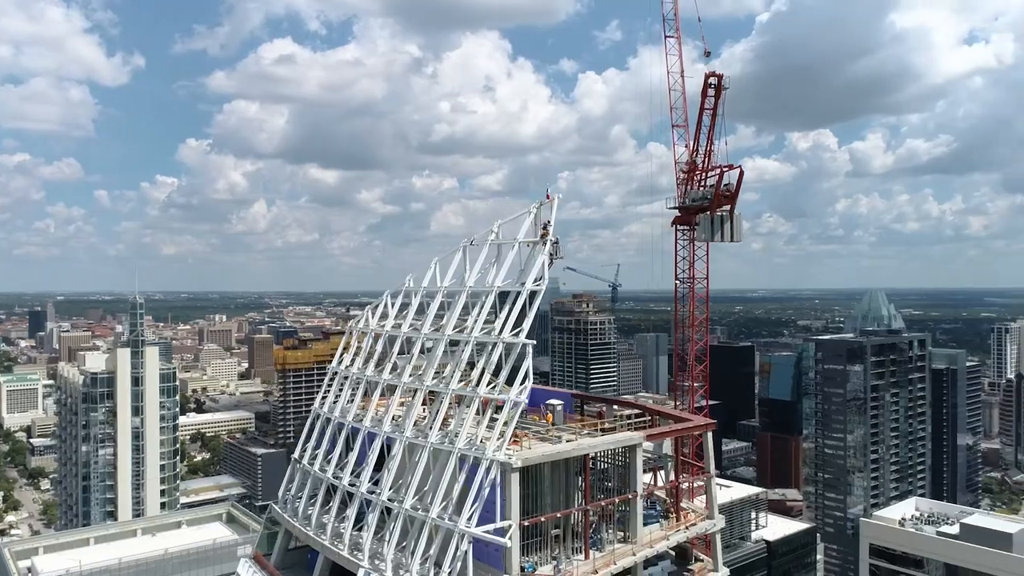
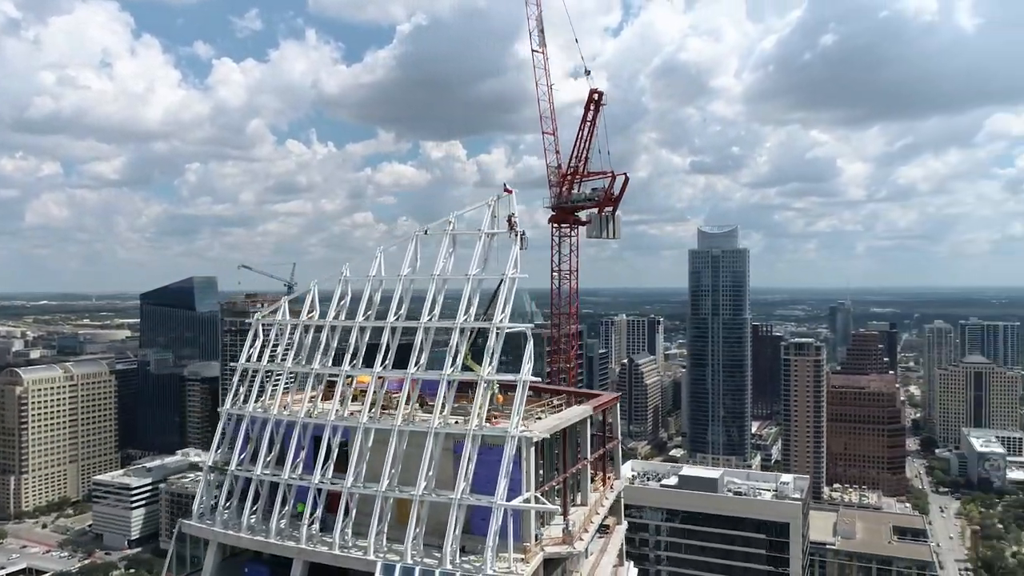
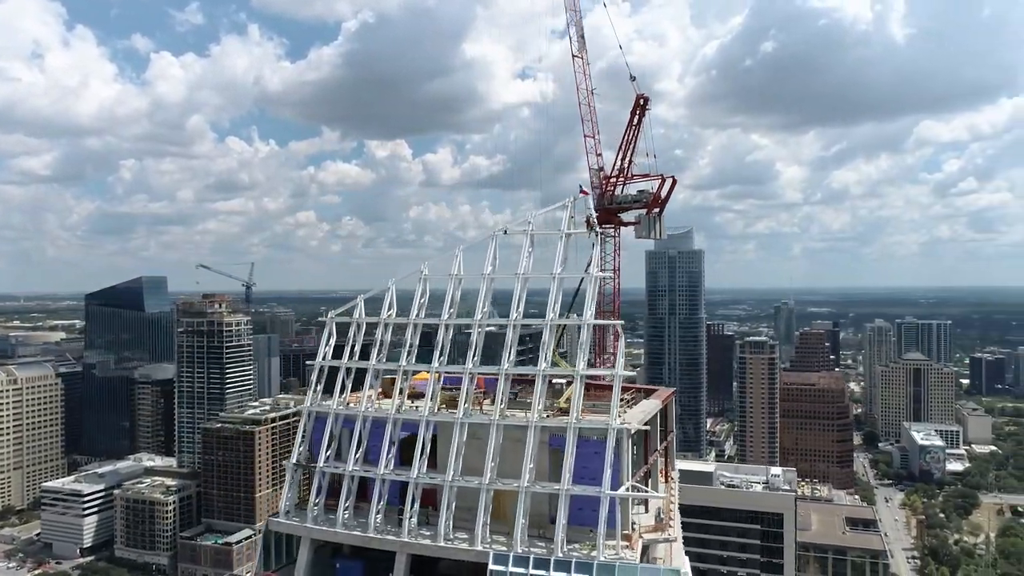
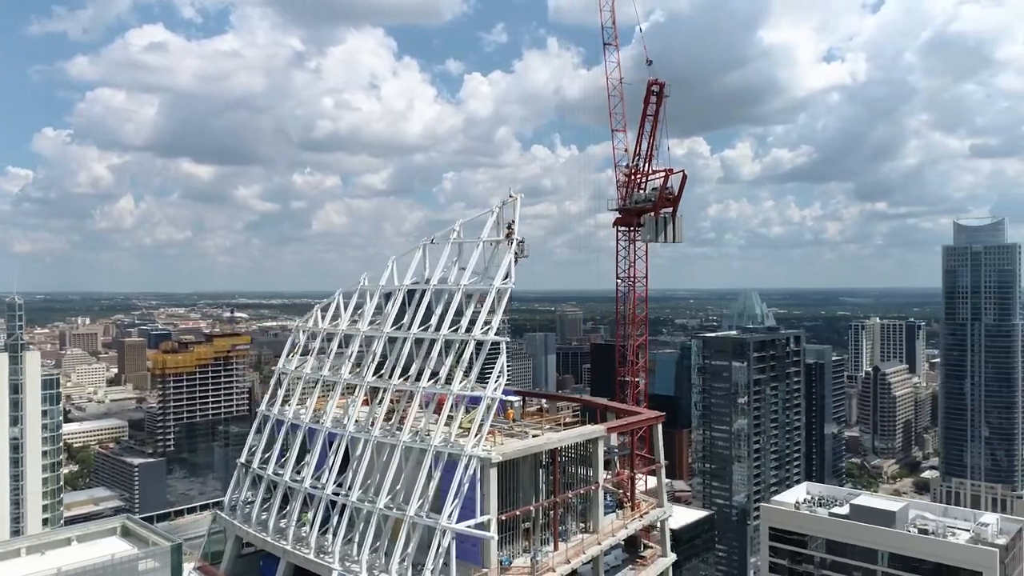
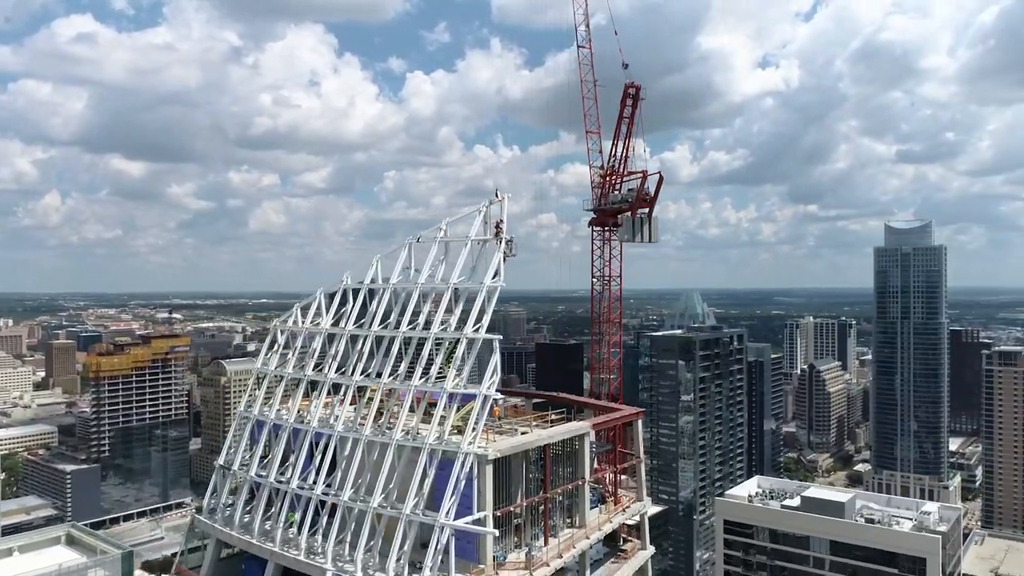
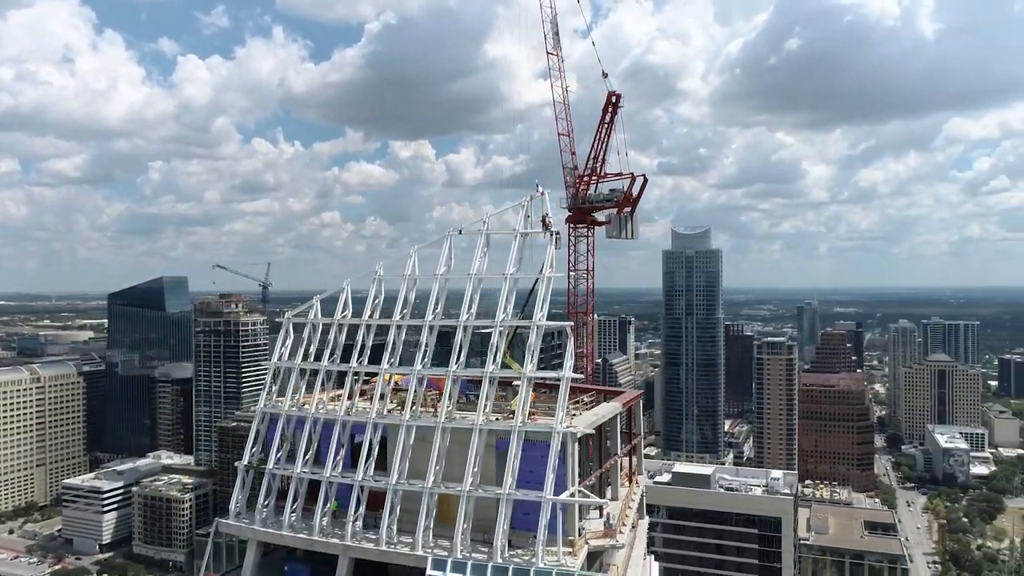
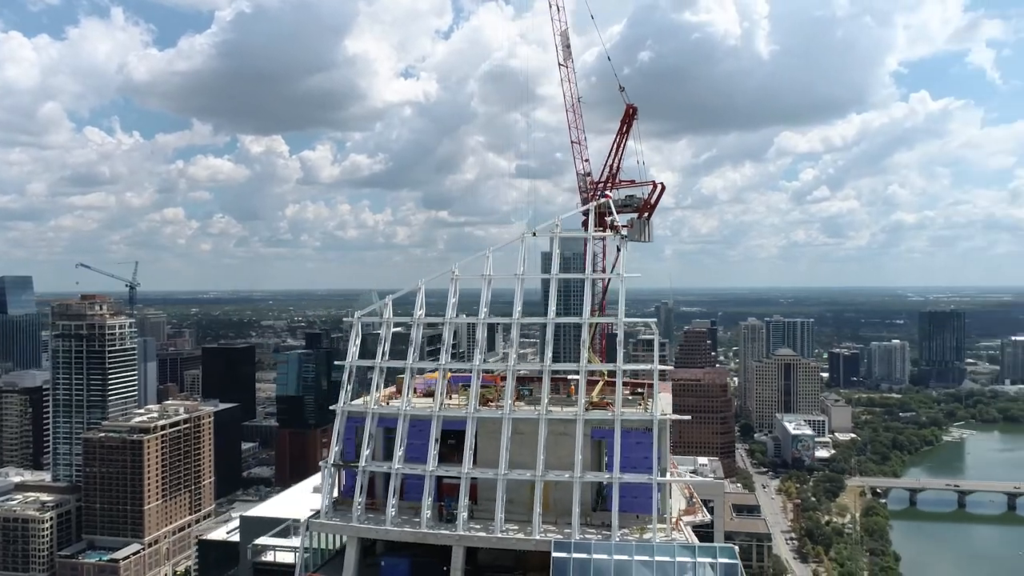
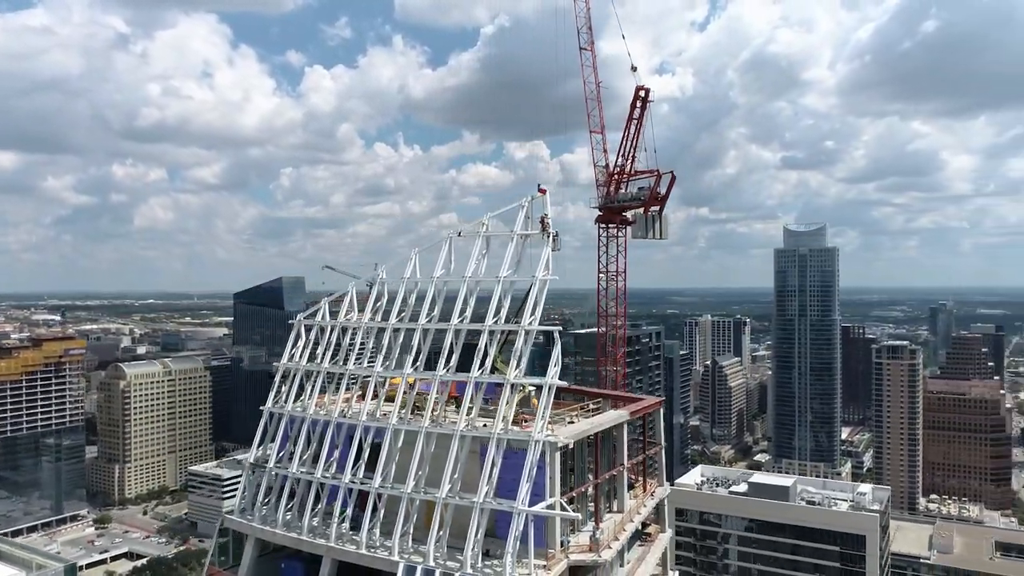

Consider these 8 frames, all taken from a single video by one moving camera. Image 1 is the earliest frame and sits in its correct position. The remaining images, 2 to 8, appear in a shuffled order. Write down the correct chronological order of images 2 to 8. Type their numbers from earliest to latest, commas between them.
4, 5, 8, 2, 6, 3, 7
